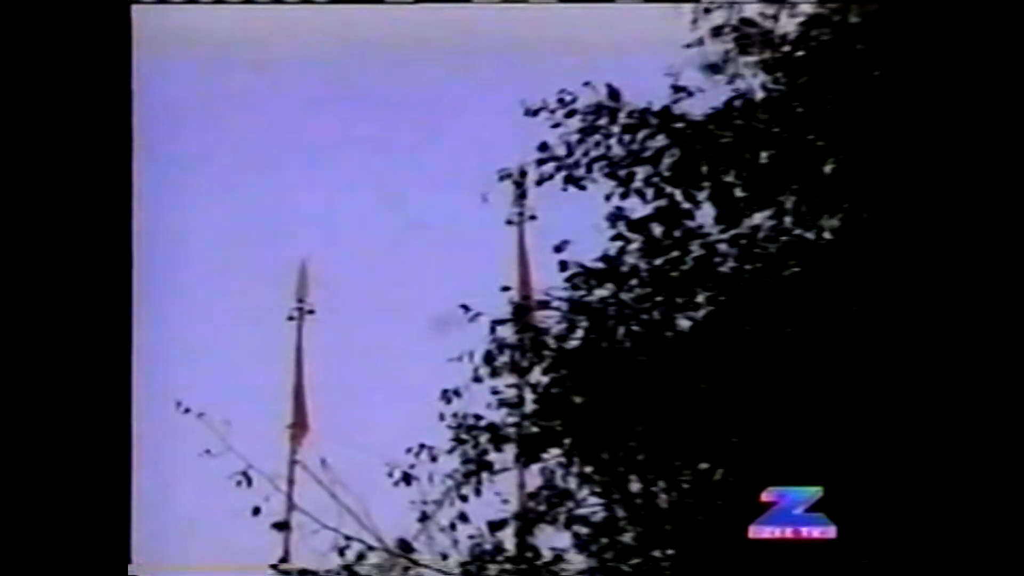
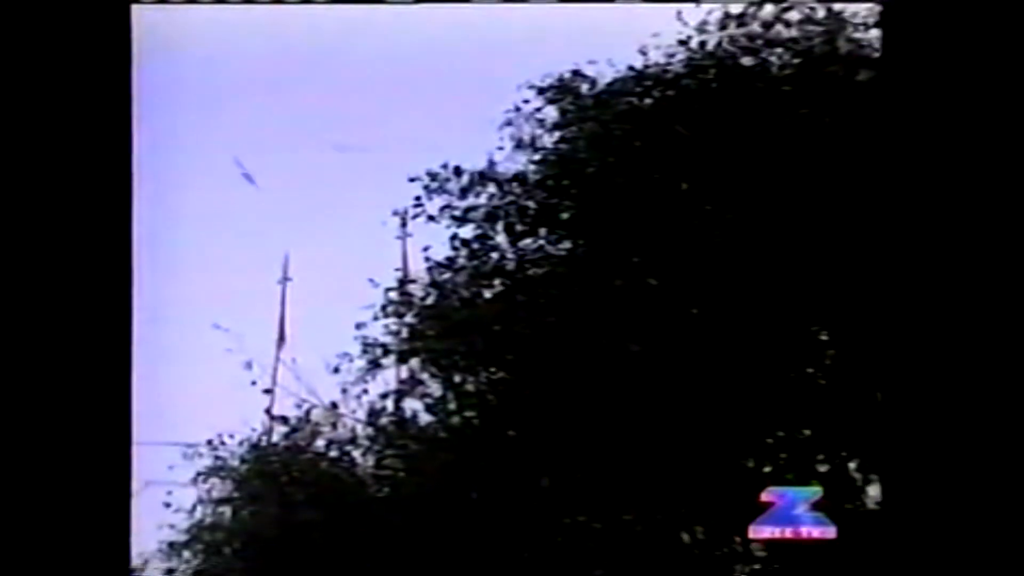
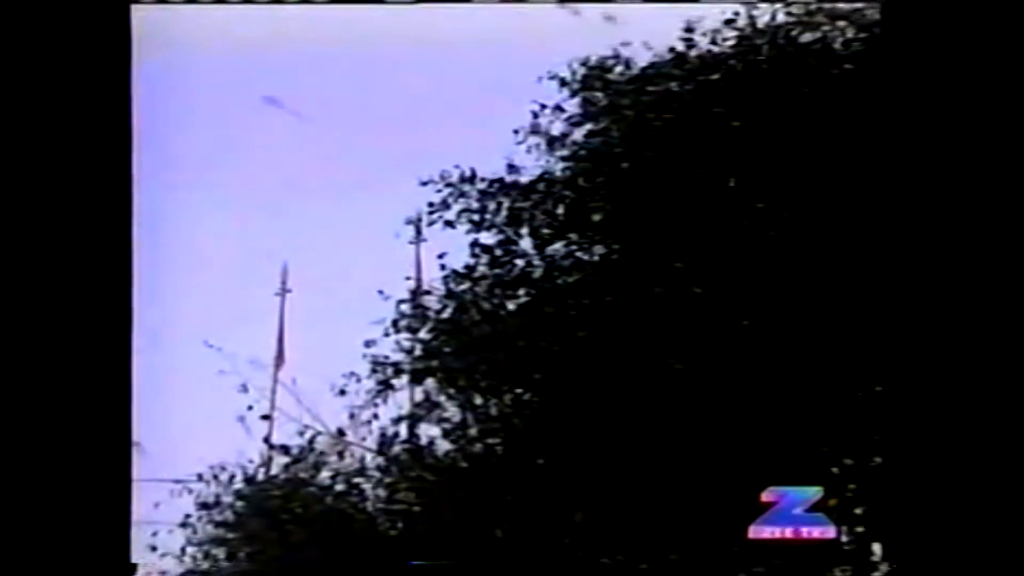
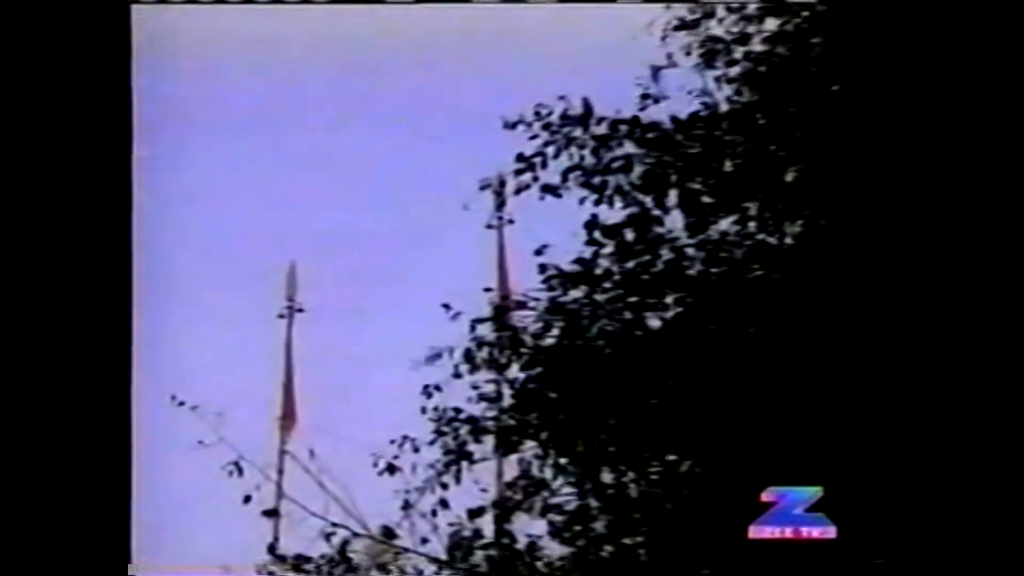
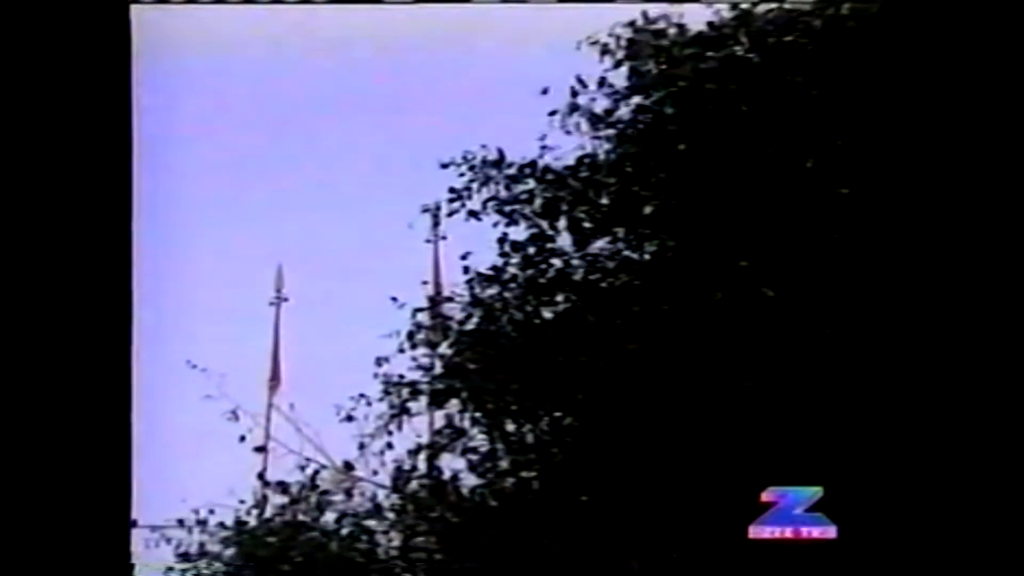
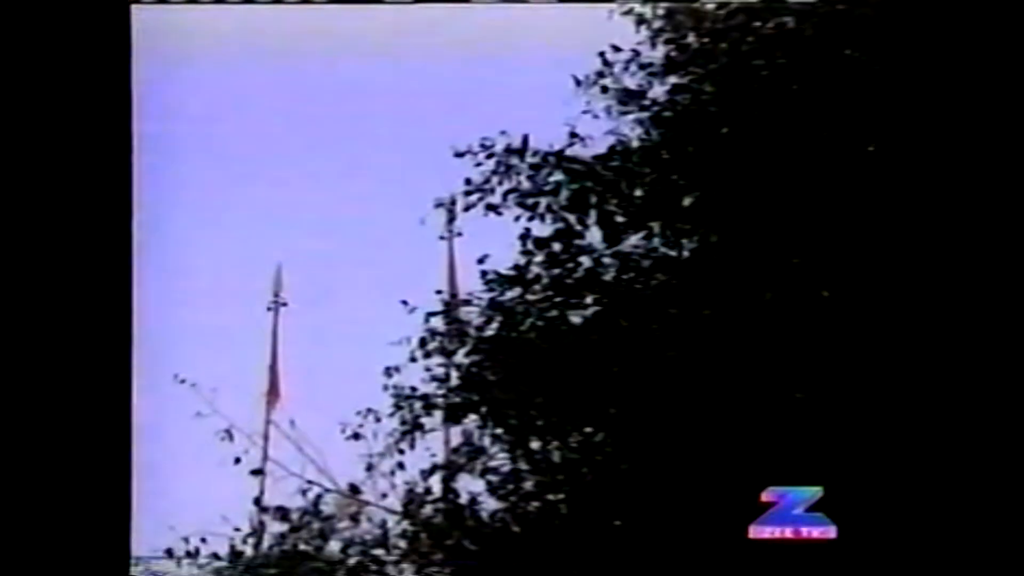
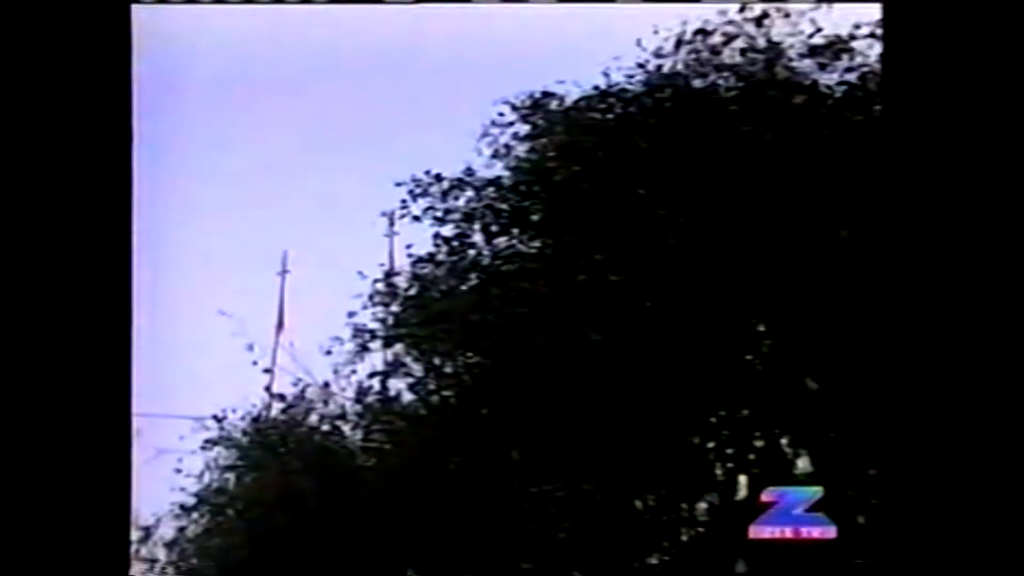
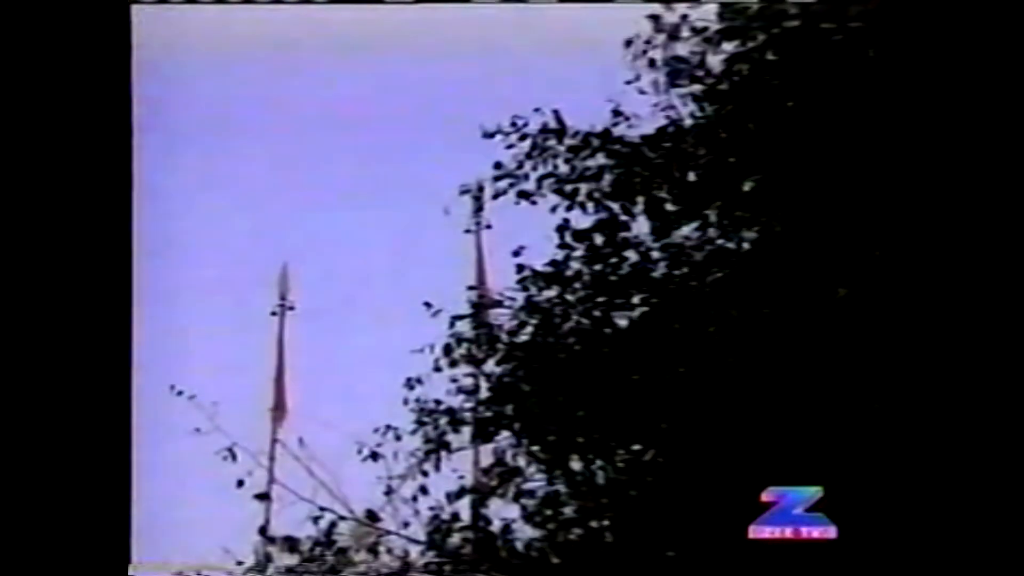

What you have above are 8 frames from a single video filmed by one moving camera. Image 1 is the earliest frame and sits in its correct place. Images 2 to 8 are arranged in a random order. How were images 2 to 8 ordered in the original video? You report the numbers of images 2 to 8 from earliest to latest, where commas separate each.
4, 8, 6, 5, 3, 2, 7
